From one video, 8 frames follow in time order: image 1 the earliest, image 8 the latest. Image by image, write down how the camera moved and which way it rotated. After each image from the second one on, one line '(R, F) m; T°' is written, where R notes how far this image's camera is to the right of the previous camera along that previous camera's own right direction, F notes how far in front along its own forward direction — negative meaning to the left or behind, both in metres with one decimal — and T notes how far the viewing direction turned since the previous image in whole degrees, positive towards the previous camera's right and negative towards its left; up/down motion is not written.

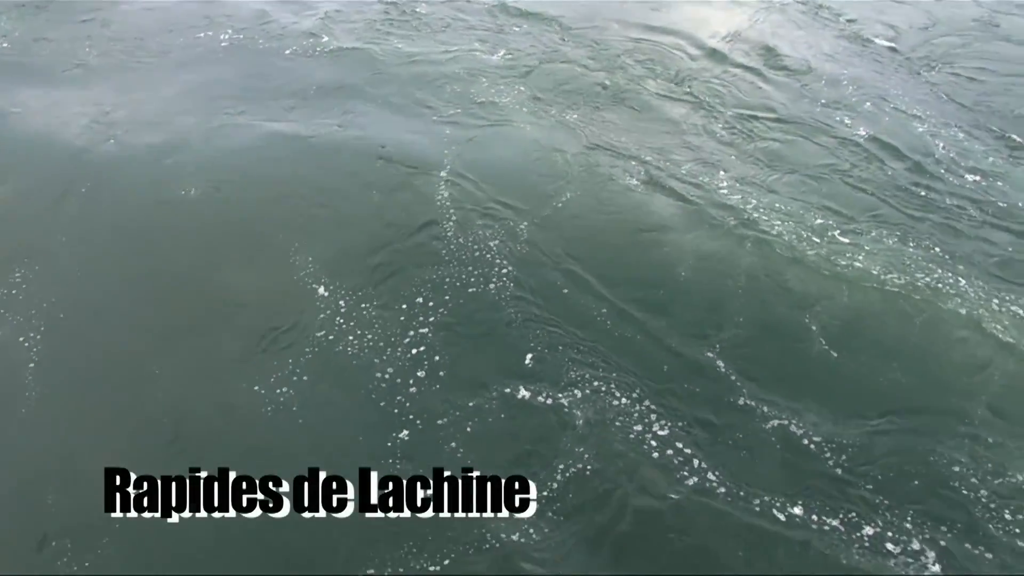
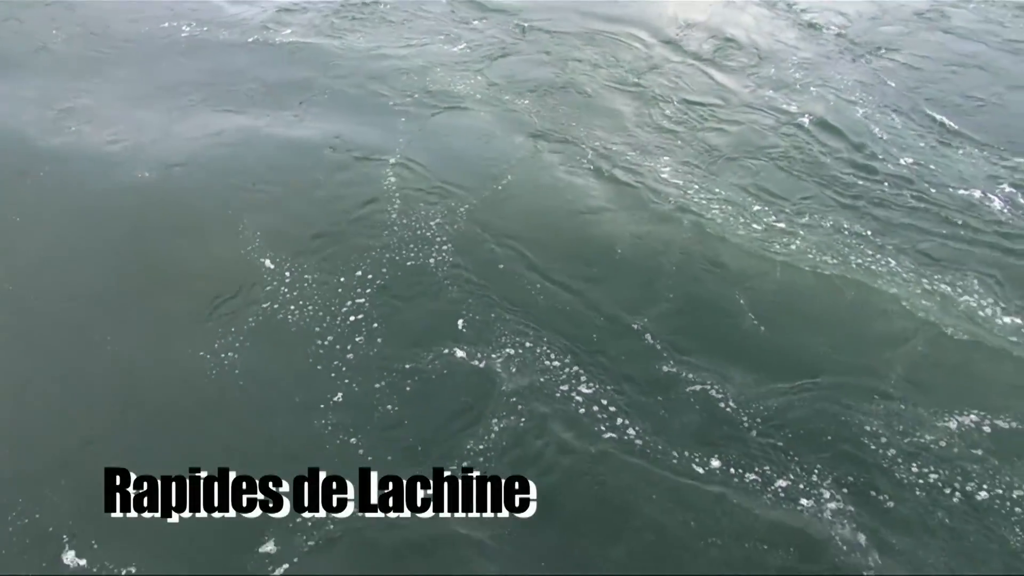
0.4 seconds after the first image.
(+1.7, -0.5) m; 0°
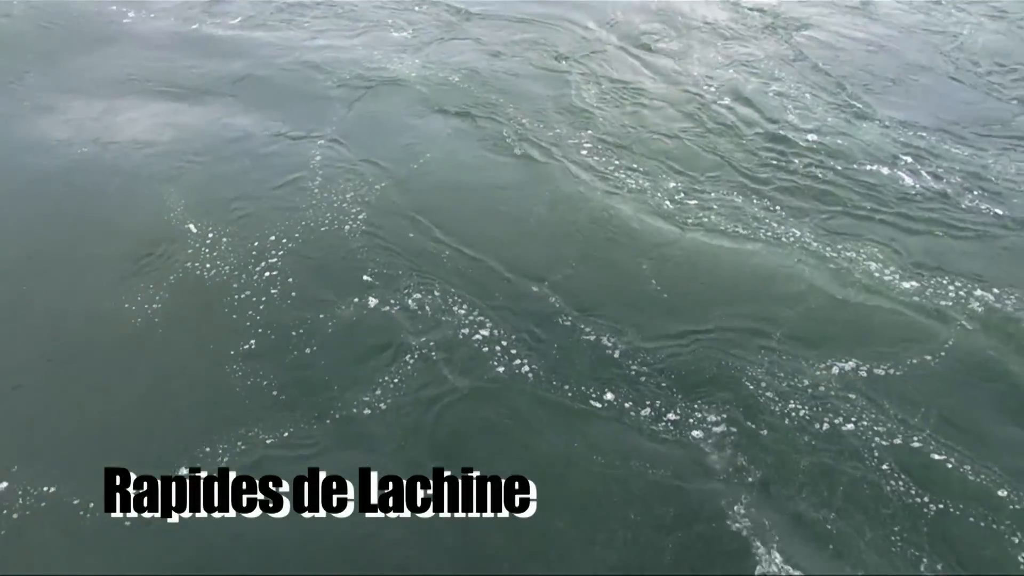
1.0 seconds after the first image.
(+2.6, -0.6) m; 0°
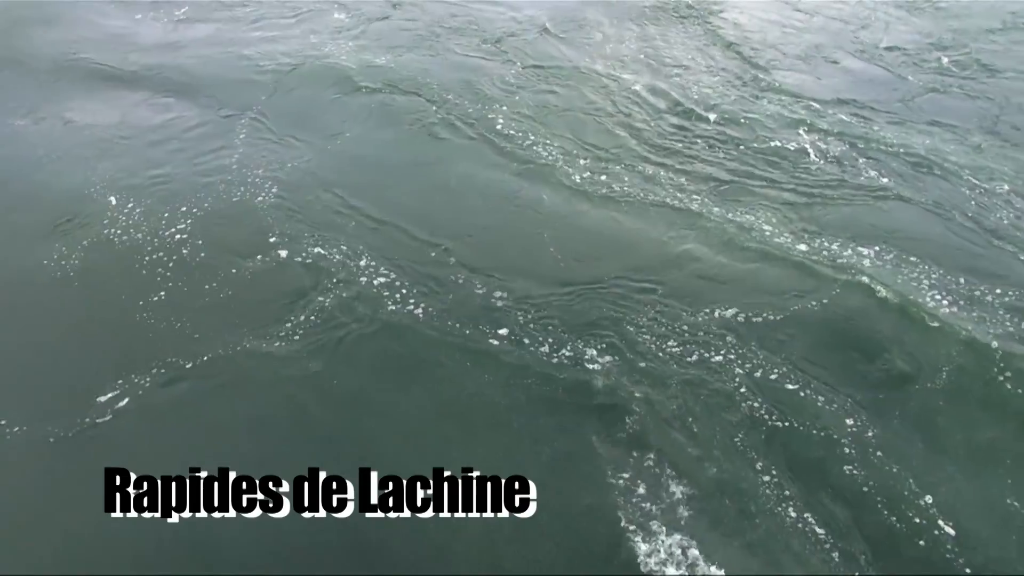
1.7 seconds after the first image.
(+3.0, -0.8) m; 0°
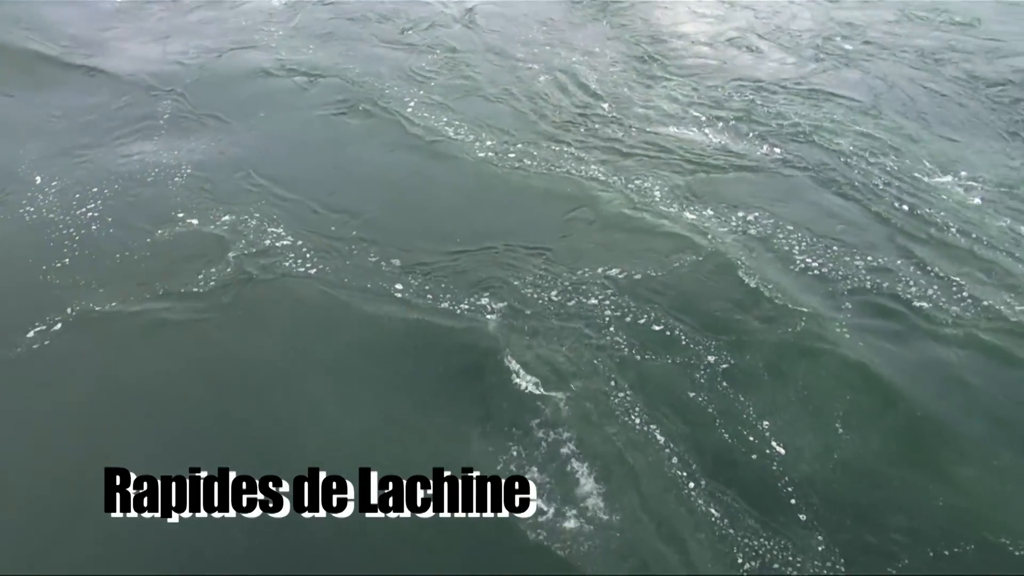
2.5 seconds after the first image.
(+3.5, -1.0) m; 0°
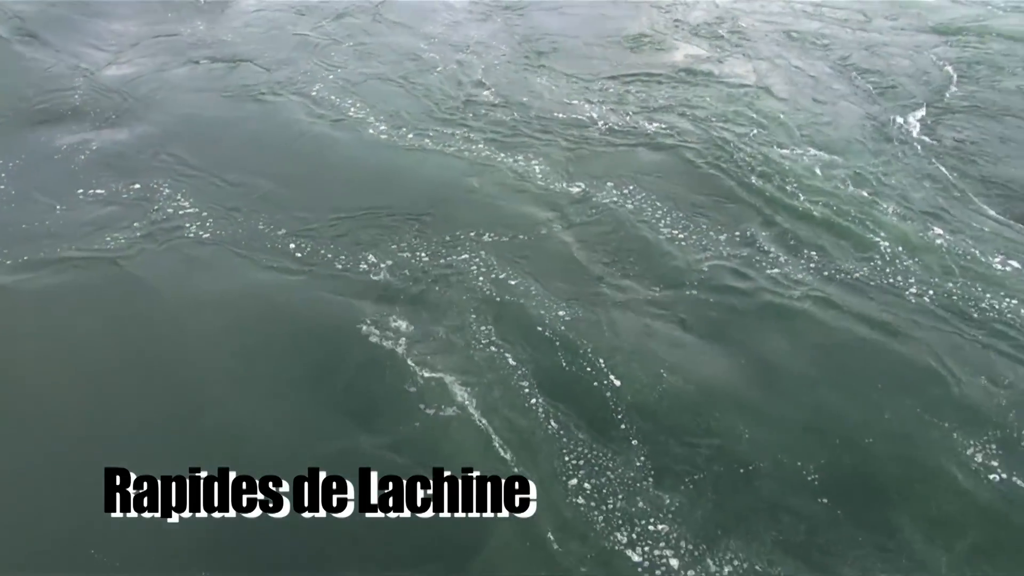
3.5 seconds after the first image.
(+4.5, -1.4) m; 0°
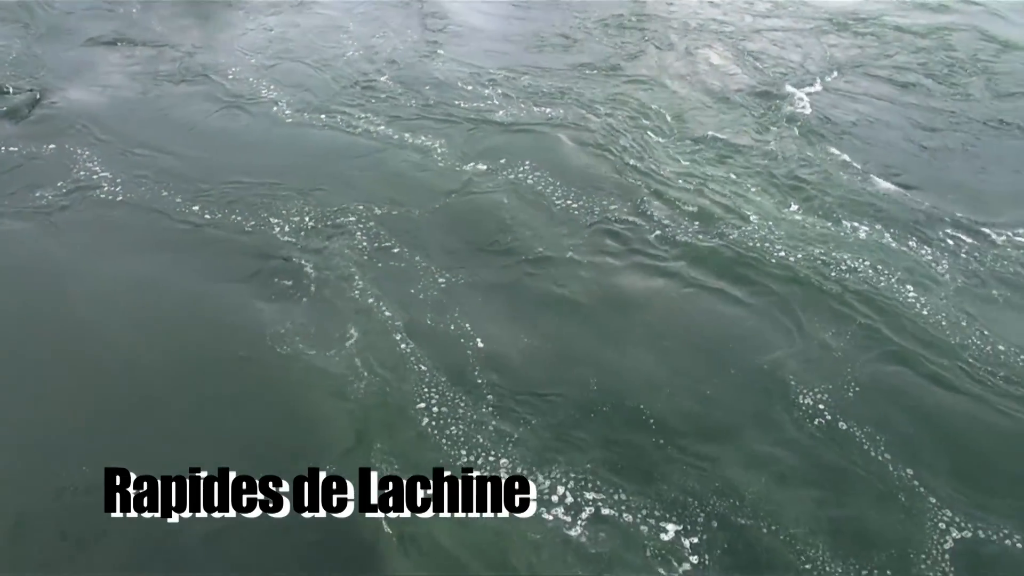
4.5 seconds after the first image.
(+4.5, -1.2) m; 0°
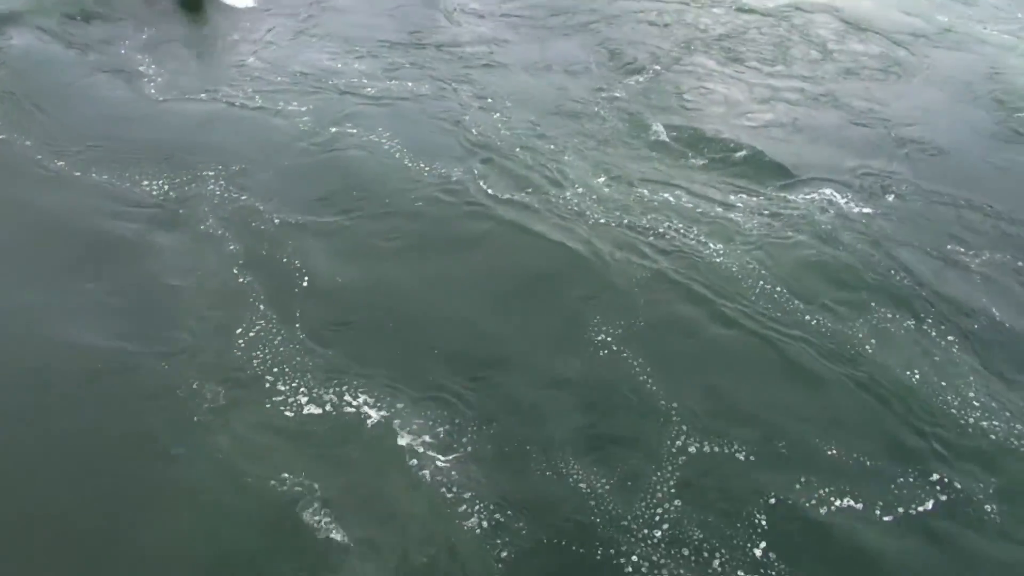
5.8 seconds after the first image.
(+7.2, -1.3) m; 0°
